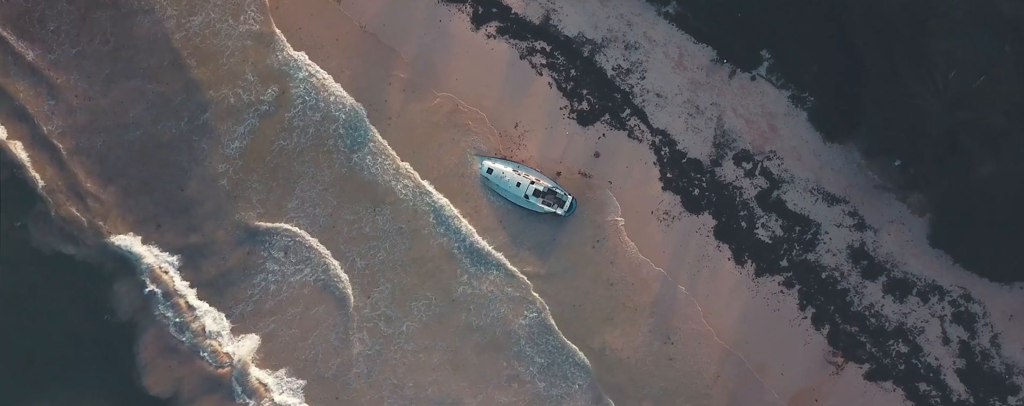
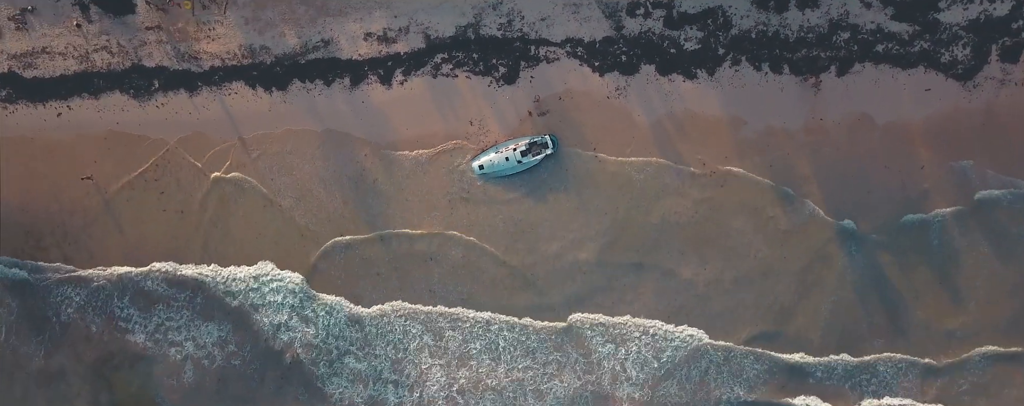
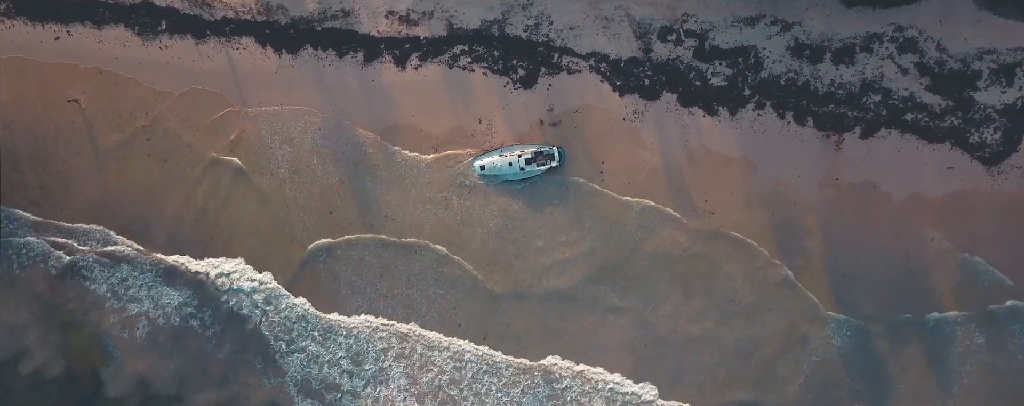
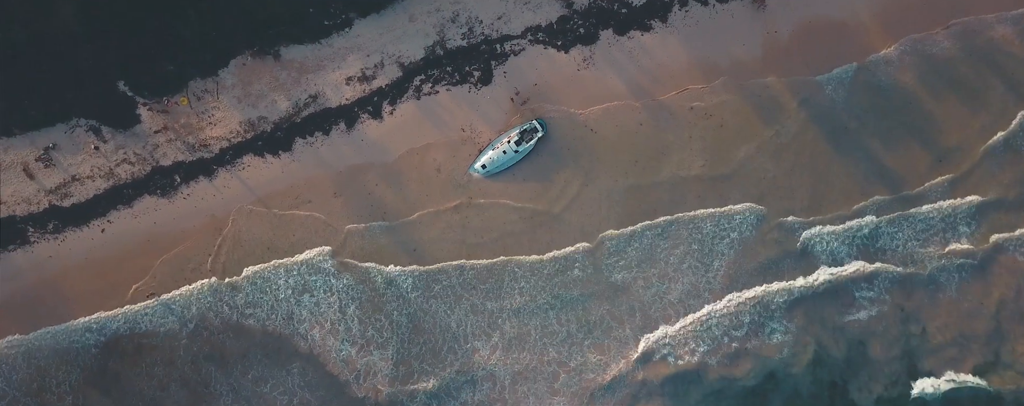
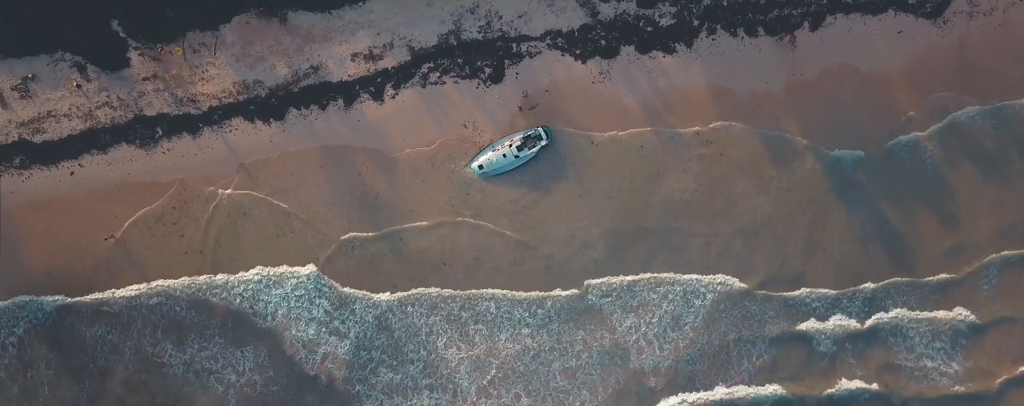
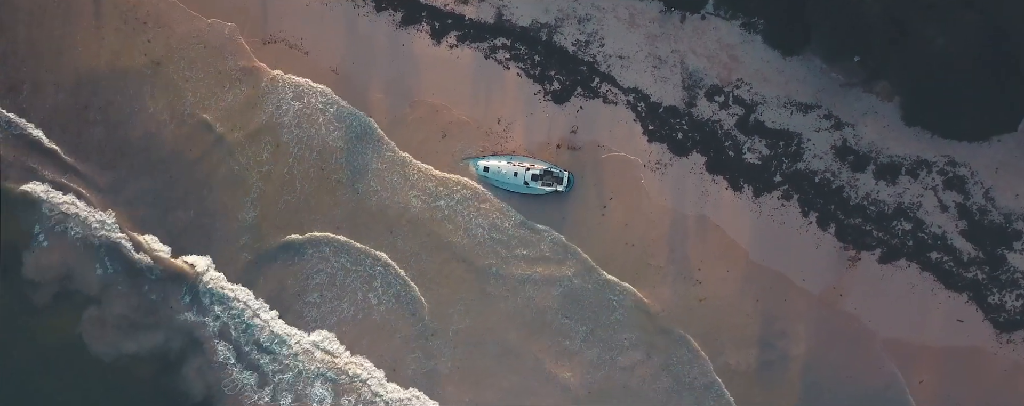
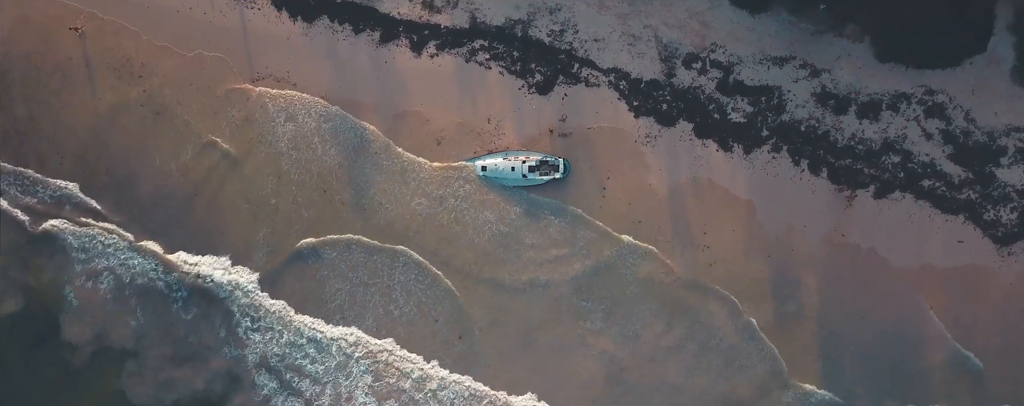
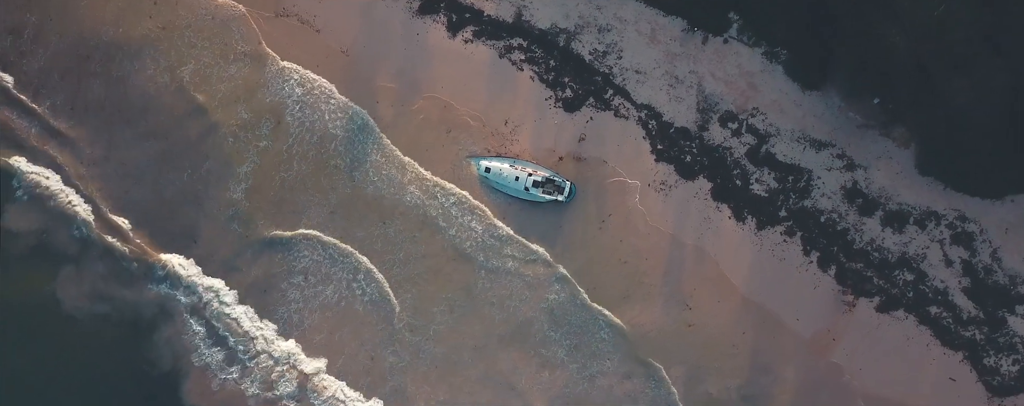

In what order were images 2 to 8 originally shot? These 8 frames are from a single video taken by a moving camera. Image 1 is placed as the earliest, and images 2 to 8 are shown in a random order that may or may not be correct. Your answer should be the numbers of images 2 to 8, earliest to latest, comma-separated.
8, 6, 7, 3, 2, 5, 4
